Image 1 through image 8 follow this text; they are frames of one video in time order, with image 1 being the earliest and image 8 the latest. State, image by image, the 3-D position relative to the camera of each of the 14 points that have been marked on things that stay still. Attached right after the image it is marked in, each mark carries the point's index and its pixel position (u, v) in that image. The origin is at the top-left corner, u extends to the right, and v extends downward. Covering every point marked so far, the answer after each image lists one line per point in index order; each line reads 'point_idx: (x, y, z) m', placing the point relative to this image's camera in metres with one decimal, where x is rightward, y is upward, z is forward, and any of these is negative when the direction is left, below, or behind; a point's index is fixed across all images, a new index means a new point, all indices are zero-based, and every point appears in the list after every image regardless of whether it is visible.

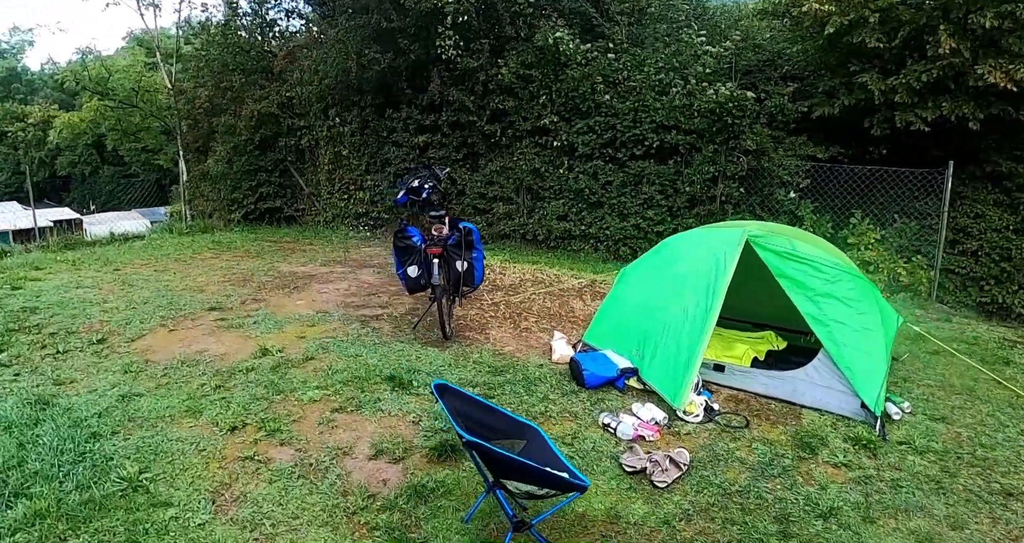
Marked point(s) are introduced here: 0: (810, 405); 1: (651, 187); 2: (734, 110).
0: (+2.0, -0.9, +4.1) m
1: (+1.6, +1.1, +7.9) m
2: (+2.5, +1.8, +7.3) m
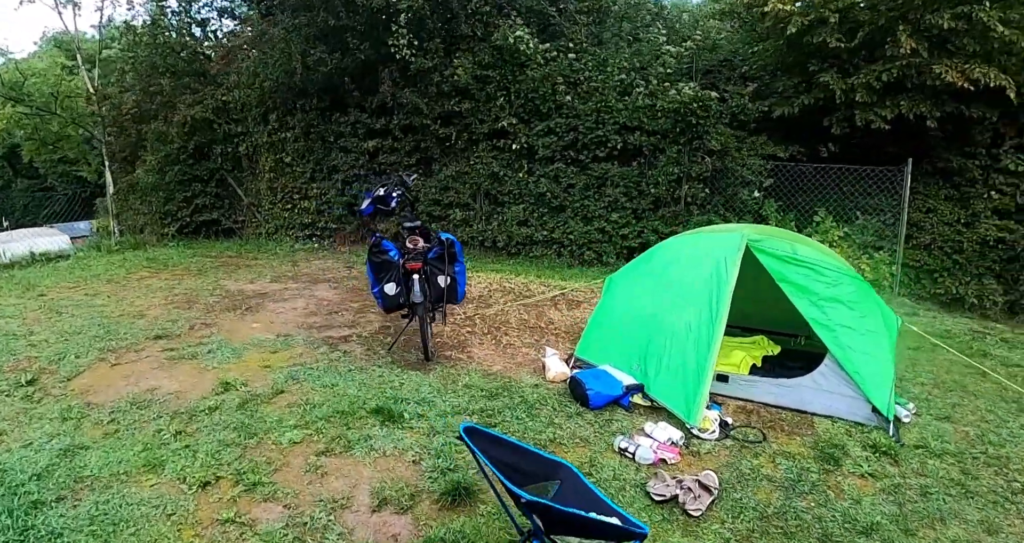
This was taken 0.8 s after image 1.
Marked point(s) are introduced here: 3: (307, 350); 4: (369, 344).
0: (+2.0, -0.9, +4.0) m
1: (+1.2, +1.0, +7.7) m
2: (+2.1, +1.8, +7.2) m
3: (-1.5, -0.6, +4.8) m
4: (-1.1, -0.6, +5.0) m
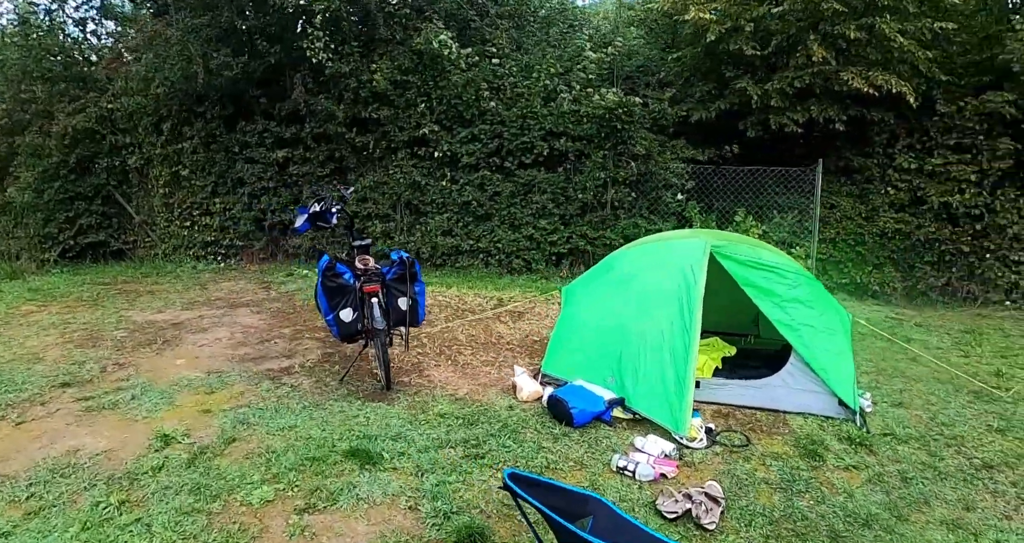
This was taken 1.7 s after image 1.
0: (+1.8, -0.9, +4.1) m
1: (+0.3, +0.9, +7.6) m
2: (+1.3, +1.8, +7.3) m
3: (-1.8, -0.8, +4.3) m
4: (-1.4, -0.8, +4.6) m
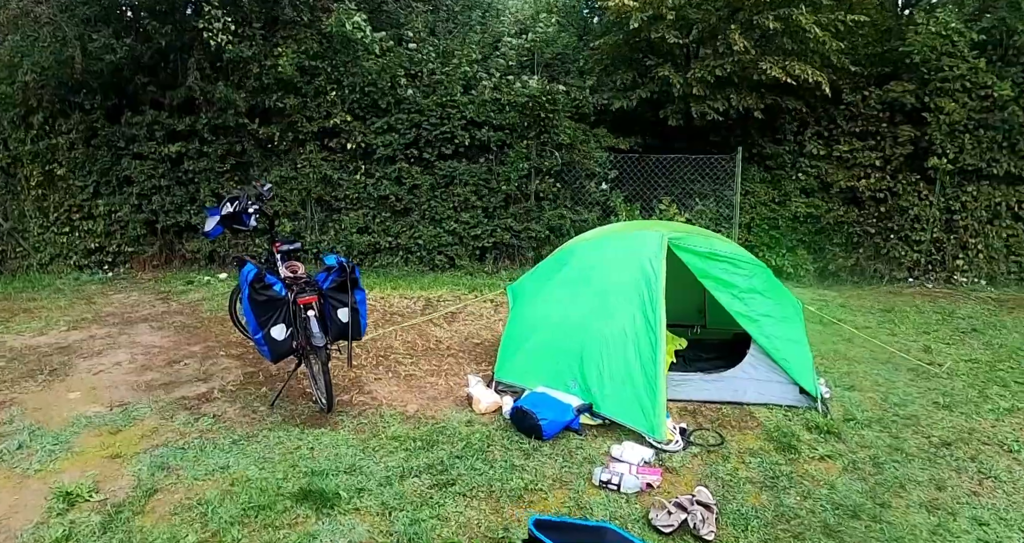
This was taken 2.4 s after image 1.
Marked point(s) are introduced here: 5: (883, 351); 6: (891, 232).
0: (+1.6, -0.8, +4.0) m
1: (-0.5, +0.9, +7.2) m
2: (+0.4, +1.9, +7.1) m
3: (-2.0, -0.9, +3.7) m
4: (-1.7, -0.8, +4.0) m
5: (+2.8, -0.6, +4.9) m
6: (+4.3, +0.4, +7.2) m
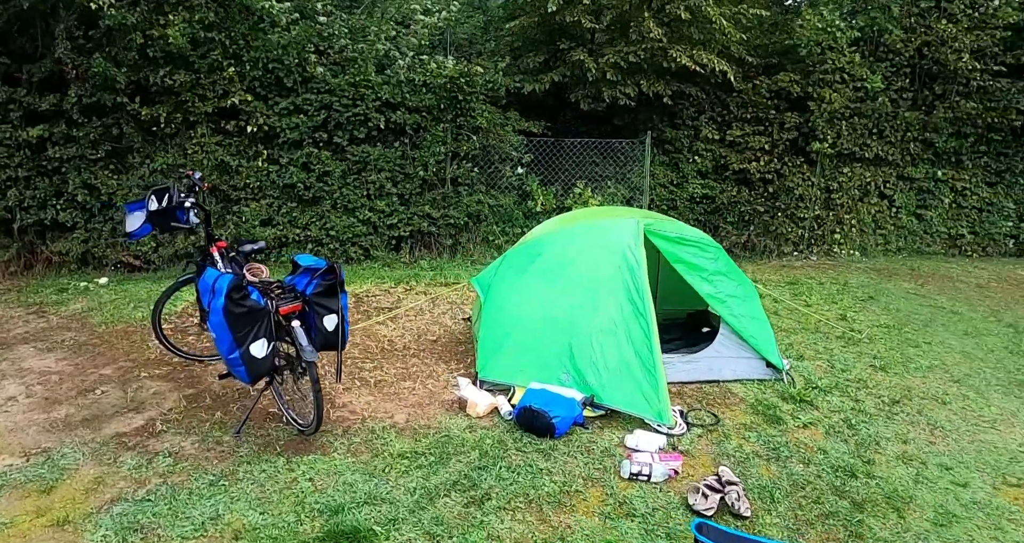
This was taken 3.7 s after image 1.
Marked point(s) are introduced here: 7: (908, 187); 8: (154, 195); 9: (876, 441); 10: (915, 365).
0: (+1.4, -0.7, +4.3) m
1: (-1.4, +1.0, +6.8) m
2: (-0.5, +2.0, +6.8) m
3: (-2.0, -0.9, +3.1) m
4: (-1.7, -0.9, +3.5) m
5: (+2.5, -0.4, +5.4) m
6: (+3.3, +0.8, +7.9) m
7: (+4.8, +1.0, +7.8) m
8: (-2.1, +0.5, +3.8) m
9: (+2.1, -1.0, +3.7) m
10: (+2.9, -0.7, +4.6) m
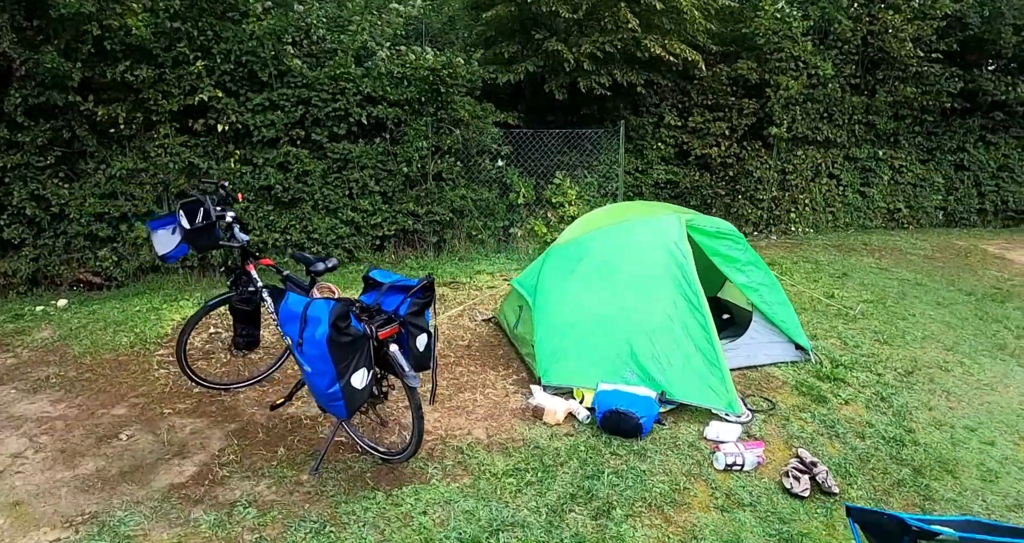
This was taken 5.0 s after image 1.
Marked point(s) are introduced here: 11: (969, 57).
0: (+1.8, -0.6, +4.5) m
1: (-1.5, +1.0, +6.5) m
2: (-0.7, +2.0, +6.7) m
3: (-1.4, -1.1, +2.8) m
4: (-1.2, -1.0, +3.3) m
5: (+2.6, -0.3, +5.7) m
6: (+2.9, +1.0, +8.3) m
7: (+4.5, +1.4, +8.5) m
8: (-1.7, +0.3, +3.4) m
9: (+2.5, -0.9, +4.0) m
10: (+3.1, -0.5, +5.0) m
11: (+6.2, +2.8, +8.4) m
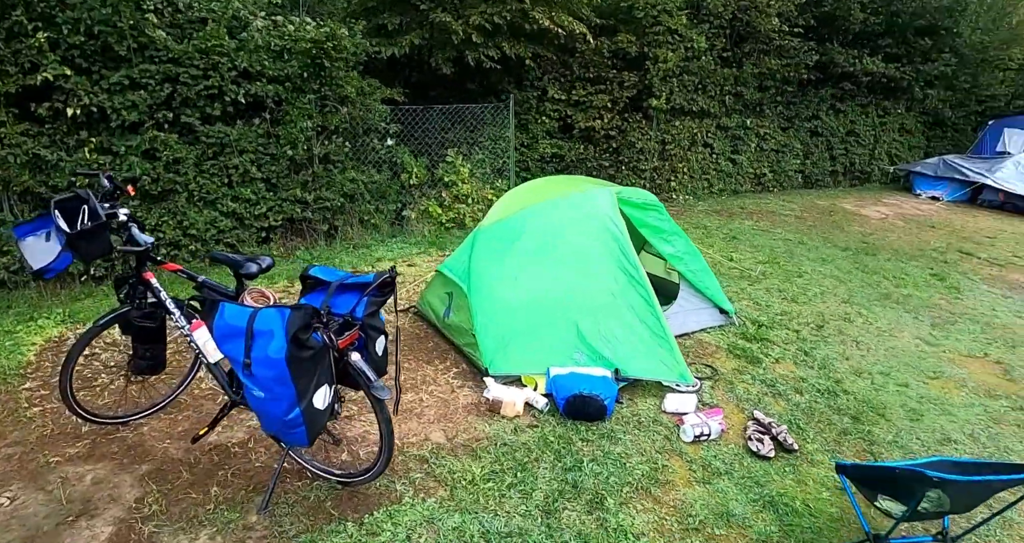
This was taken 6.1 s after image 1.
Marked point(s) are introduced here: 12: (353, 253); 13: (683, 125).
0: (+1.3, -0.4, +4.6) m
1: (-2.5, +1.0, +5.8) m
2: (-1.7, +2.1, +6.1) m
3: (-1.4, -1.1, +2.3) m
4: (-1.3, -1.0, +2.8) m
5: (+1.8, +0.1, +6.0) m
6: (+1.5, +1.4, +8.5) m
7: (+3.0, +1.9, +9.0) m
8: (-1.9, +0.3, +2.8) m
9: (+2.1, -0.6, +4.3) m
10: (+2.5, -0.2, +5.4) m
11: (+4.5, +3.5, +9.3) m
12: (-1.6, +0.2, +6.4) m
13: (+2.3, +2.0, +8.6) m
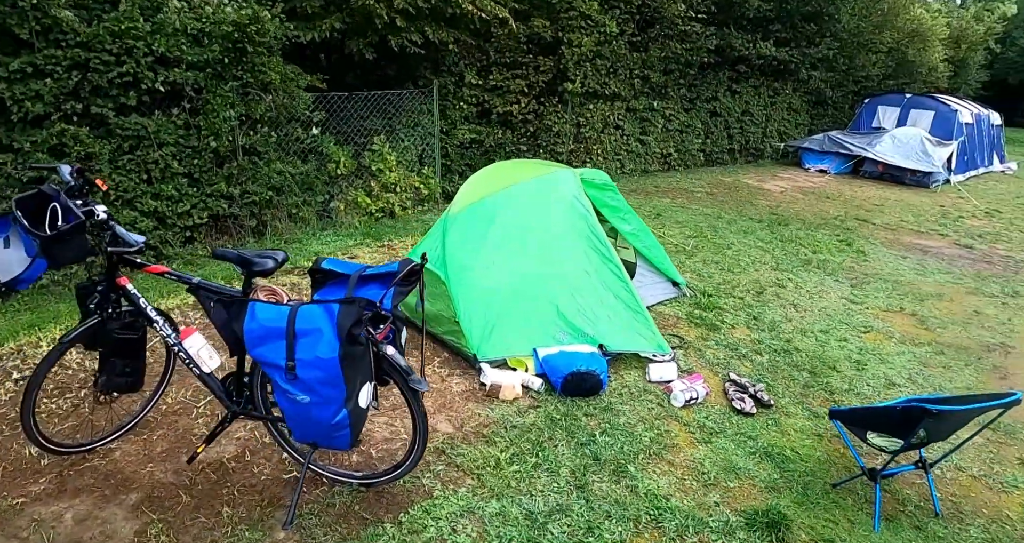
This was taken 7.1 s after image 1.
0: (+1.1, -0.2, +4.8) m
1: (-2.9, +1.0, +5.3) m
2: (-2.3, +2.1, +5.7) m
3: (-1.1, -1.2, +2.1) m
4: (-1.2, -1.0, +2.6) m
5: (+1.3, +0.3, +6.3) m
6: (+0.4, +1.7, +8.7) m
7: (+1.8, +2.3, +9.4) m
8: (-1.9, +0.2, +2.5) m
9: (+1.9, -0.4, +4.7) m
10: (+2.1, +0.1, +5.8) m
11: (+3.1, +3.9, +9.9) m
12: (-2.1, +0.2, +6.1) m
13: (+1.2, +2.3, +8.9) m
